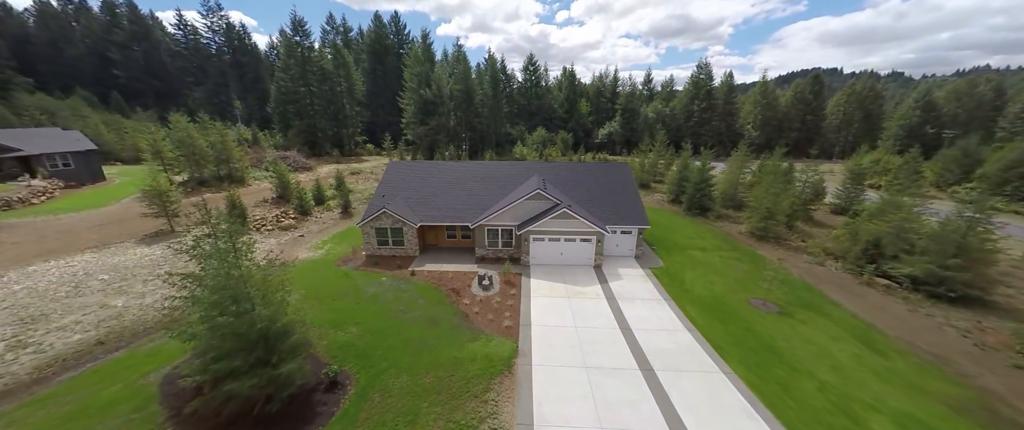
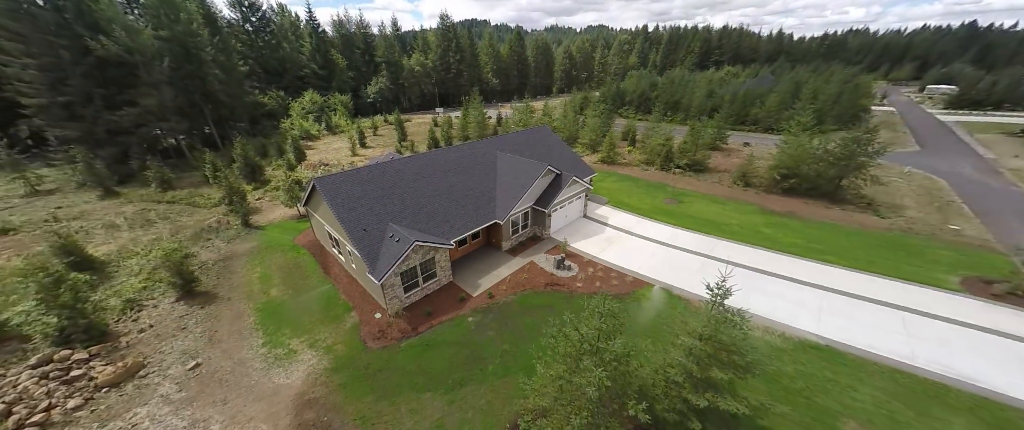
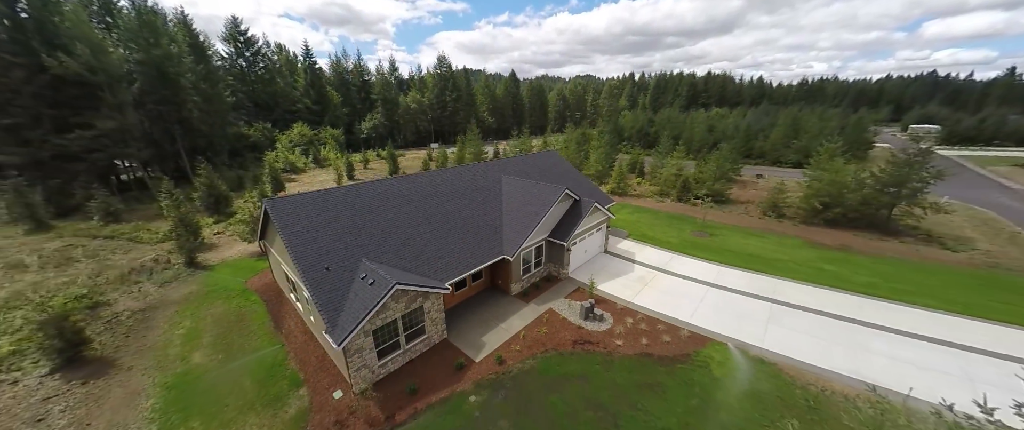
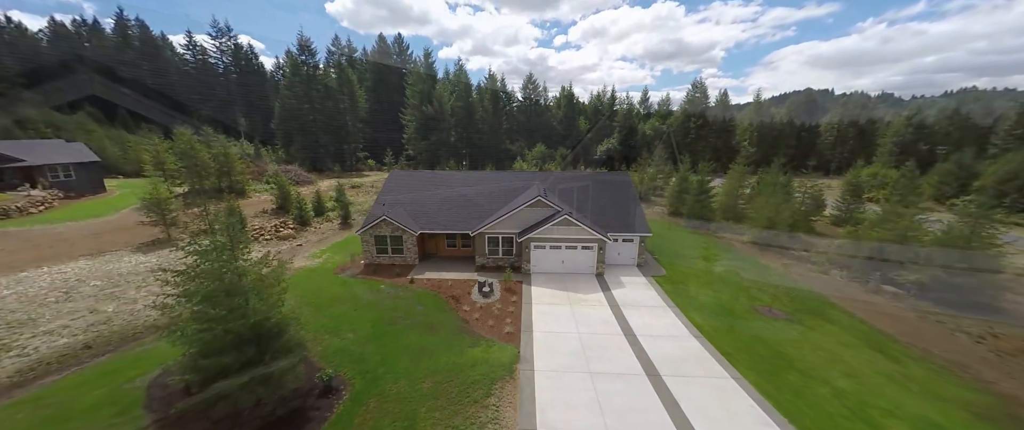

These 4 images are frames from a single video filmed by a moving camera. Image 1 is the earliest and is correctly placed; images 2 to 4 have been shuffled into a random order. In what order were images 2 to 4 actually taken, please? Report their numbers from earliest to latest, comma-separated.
4, 3, 2
